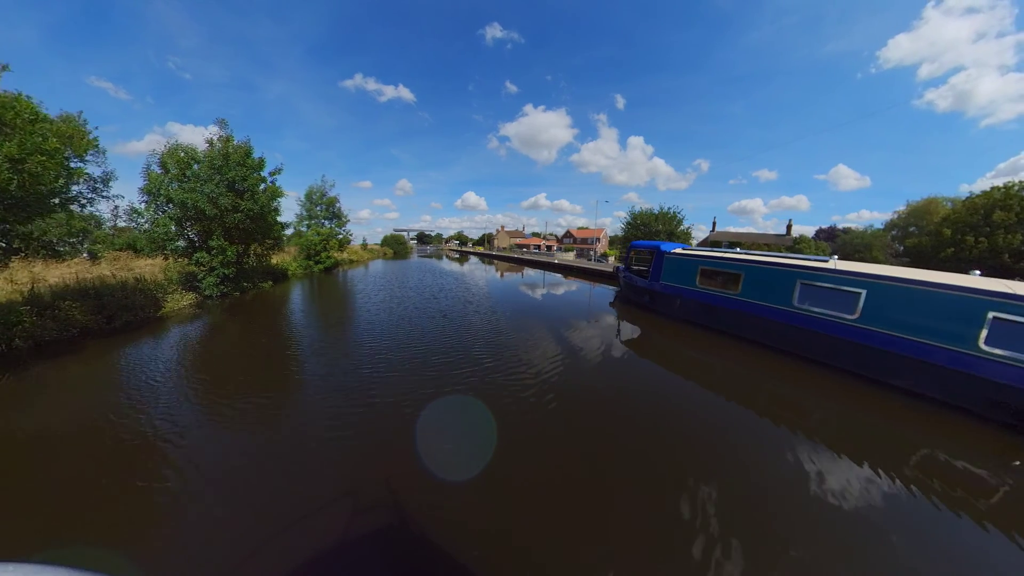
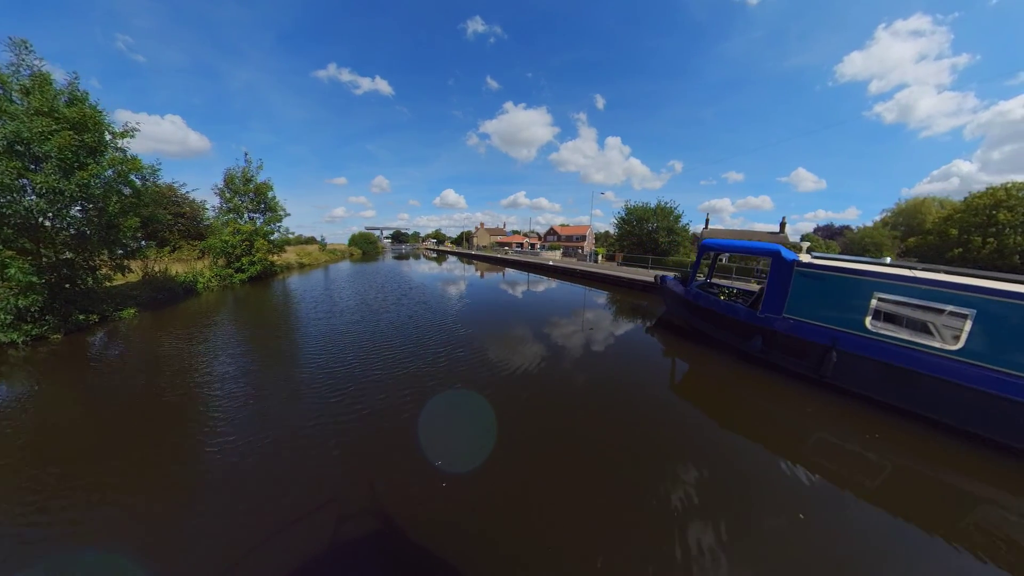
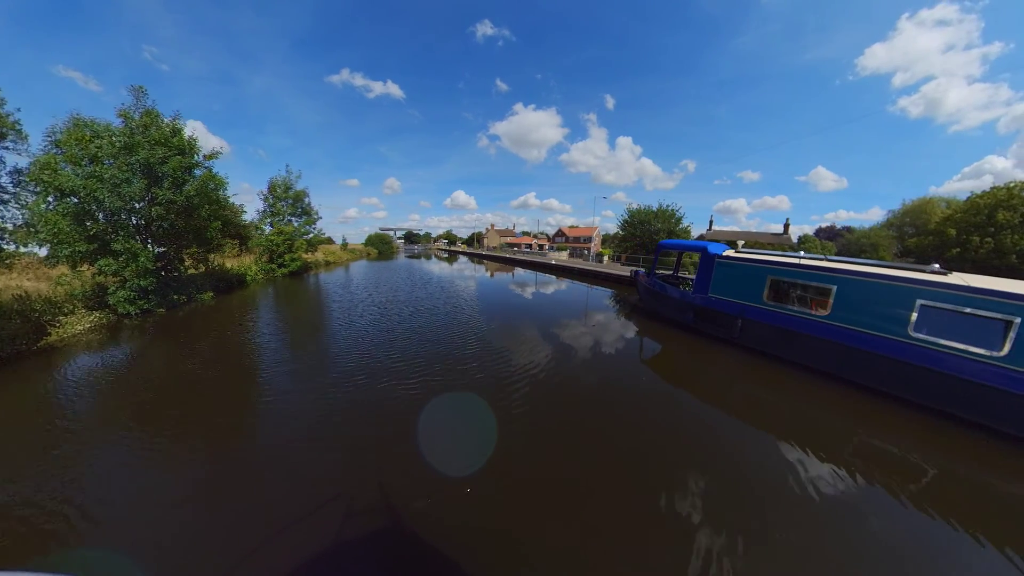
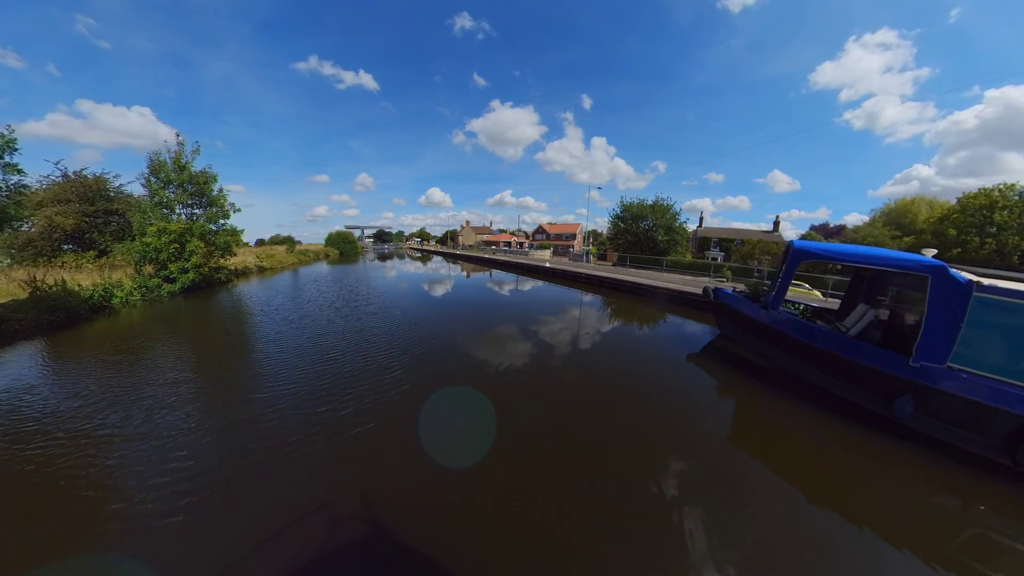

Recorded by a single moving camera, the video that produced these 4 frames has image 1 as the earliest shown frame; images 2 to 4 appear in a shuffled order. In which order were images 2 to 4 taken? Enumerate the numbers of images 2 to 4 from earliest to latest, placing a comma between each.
3, 2, 4
